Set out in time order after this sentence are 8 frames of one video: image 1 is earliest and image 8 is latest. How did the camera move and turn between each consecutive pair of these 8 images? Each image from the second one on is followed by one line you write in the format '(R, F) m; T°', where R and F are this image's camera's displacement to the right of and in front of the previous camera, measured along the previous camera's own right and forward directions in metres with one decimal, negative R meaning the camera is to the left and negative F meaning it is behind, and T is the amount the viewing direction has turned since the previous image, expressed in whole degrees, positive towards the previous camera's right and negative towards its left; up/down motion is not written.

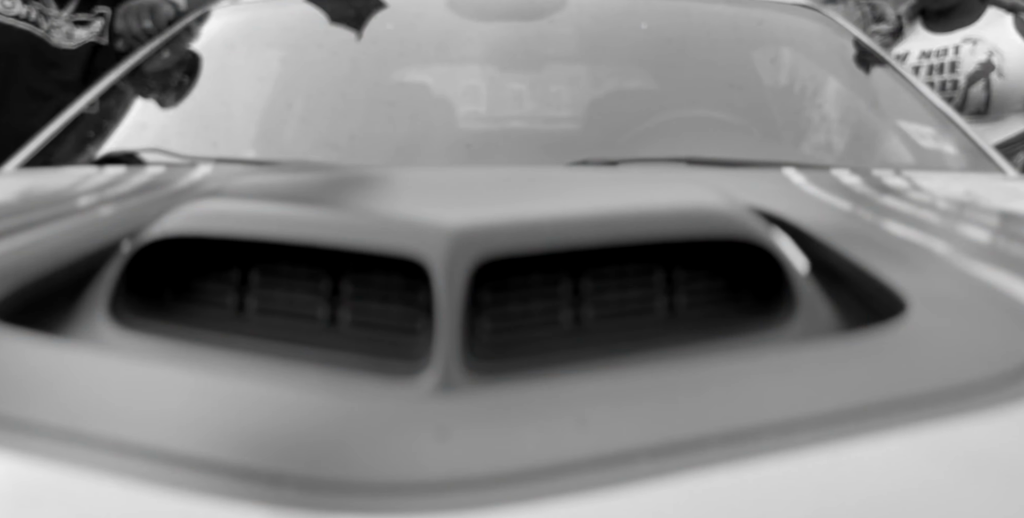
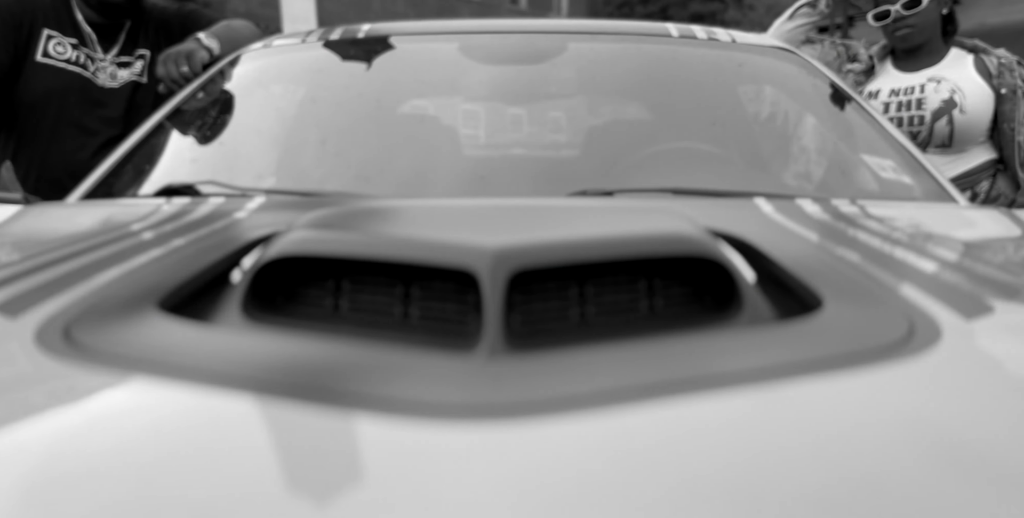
(0.0, -0.2) m; 0°
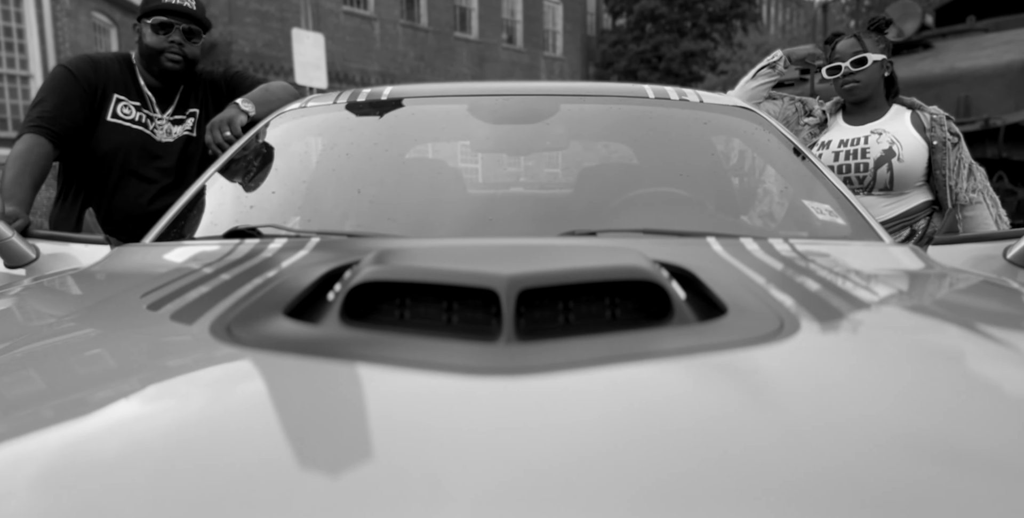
(0.0, -0.3) m; 0°
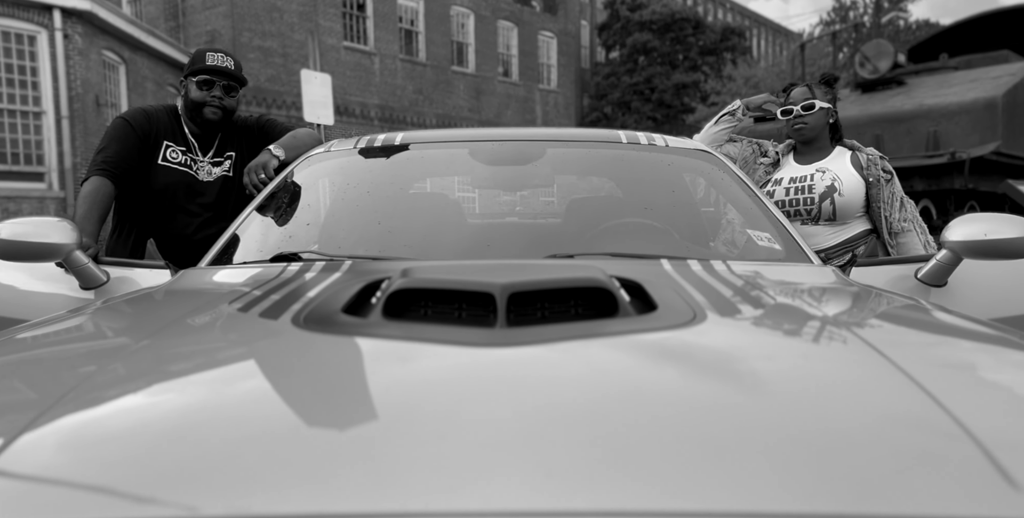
(0.0, -0.3) m; 0°
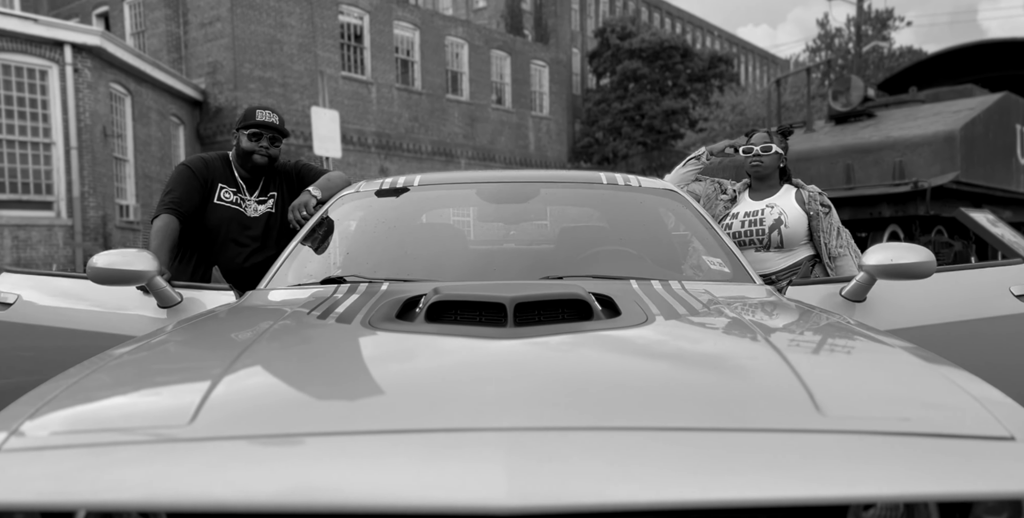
(0.0, -0.5) m; +1°
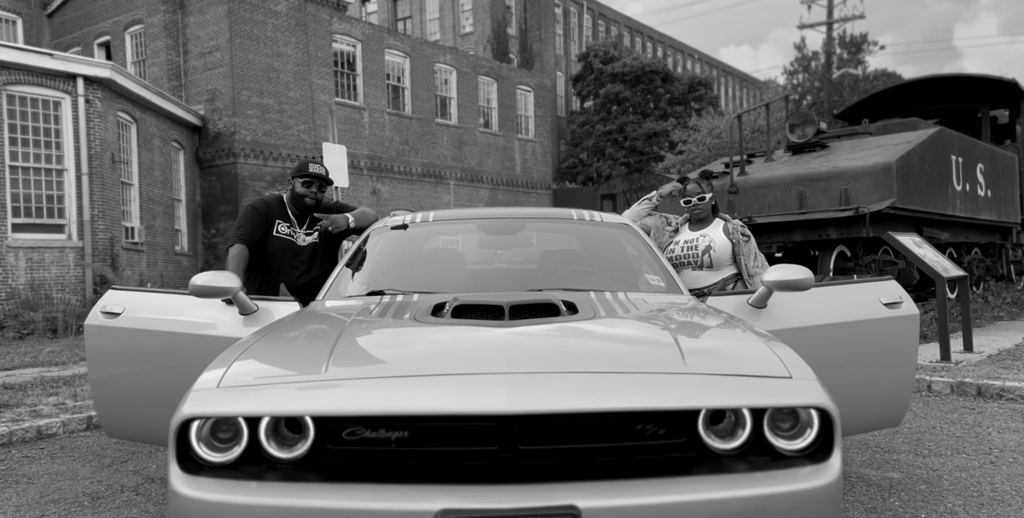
(0.0, -0.9) m; +1°
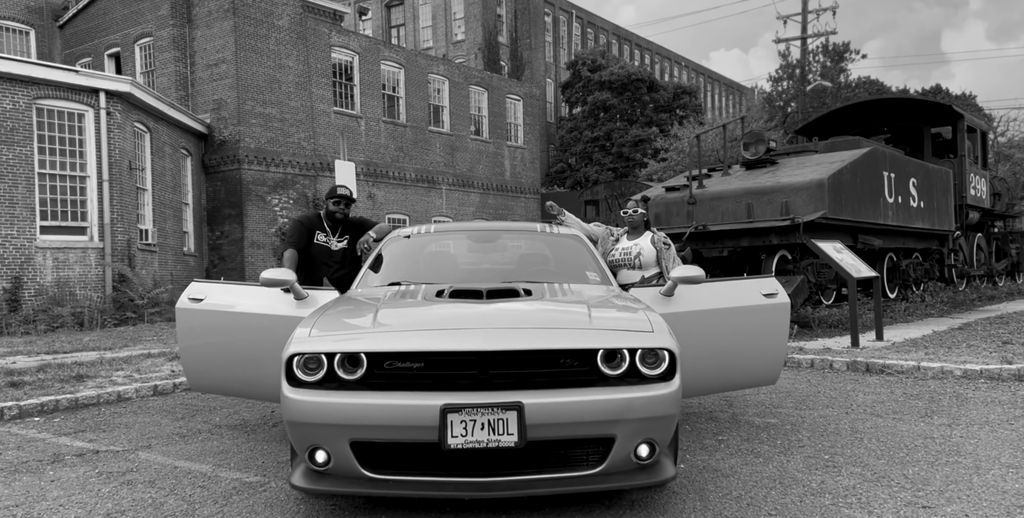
(+0.1, -1.3) m; +1°
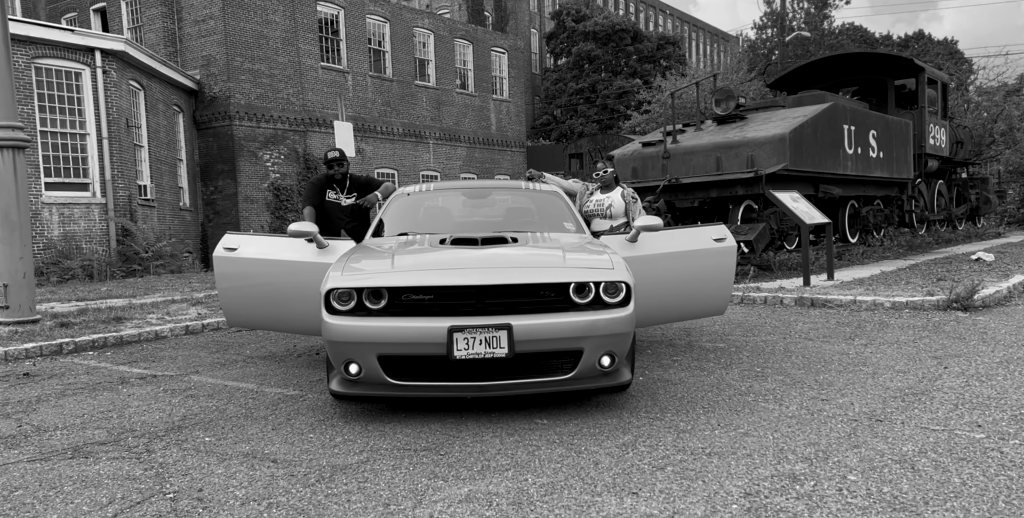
(0.0, -0.9) m; +1°
